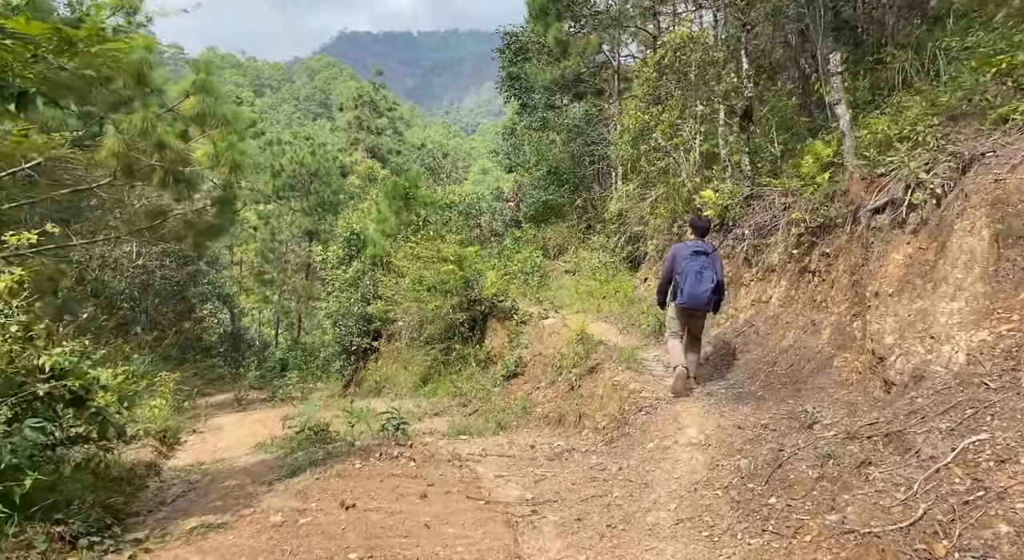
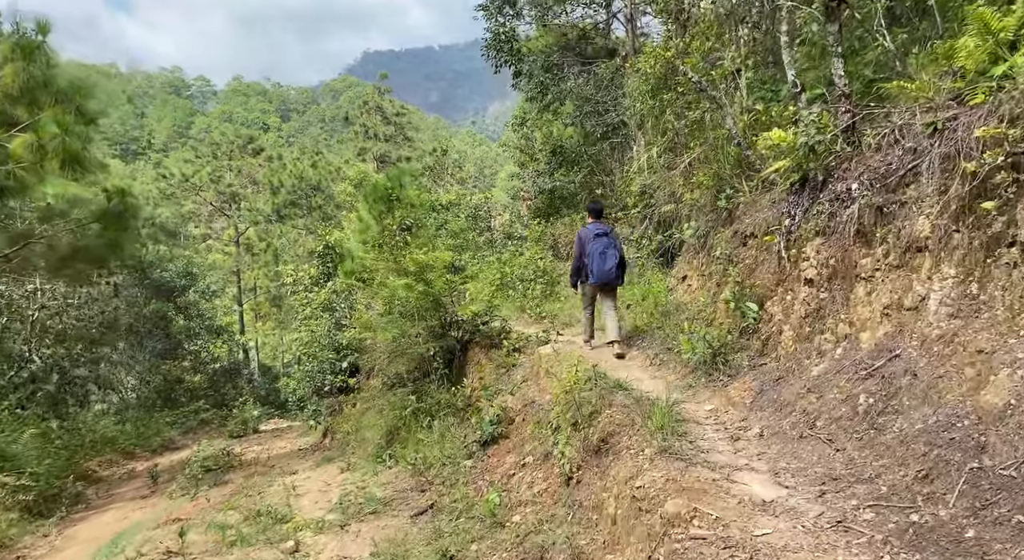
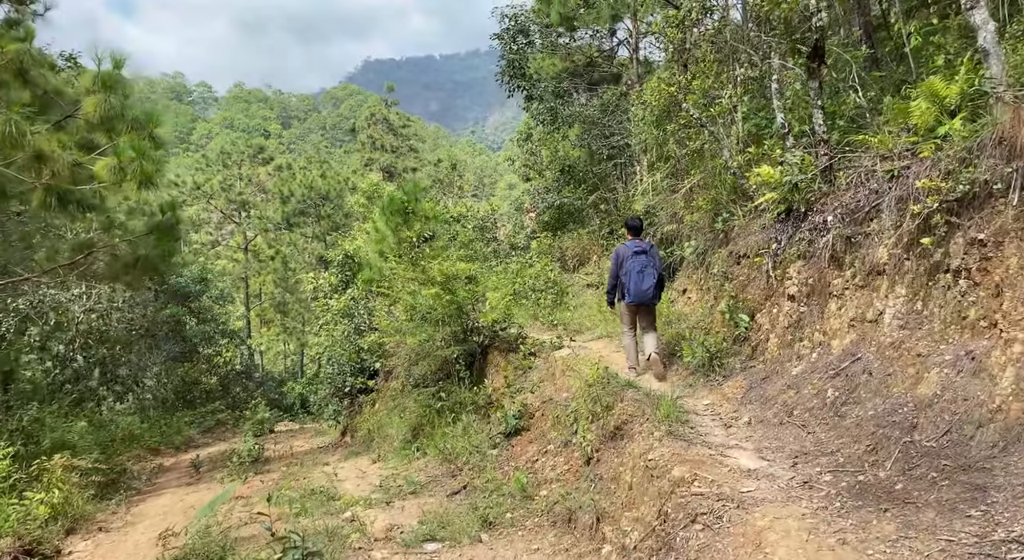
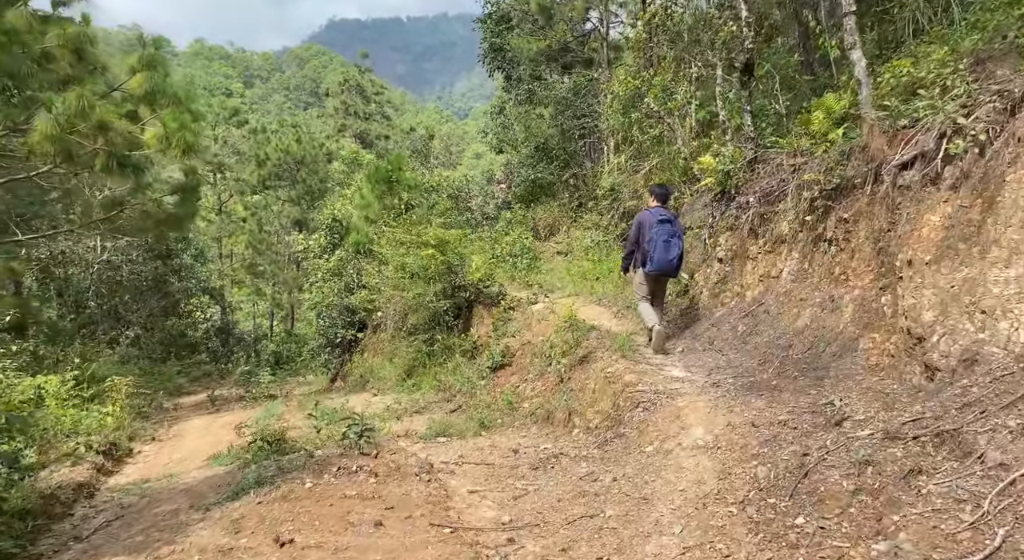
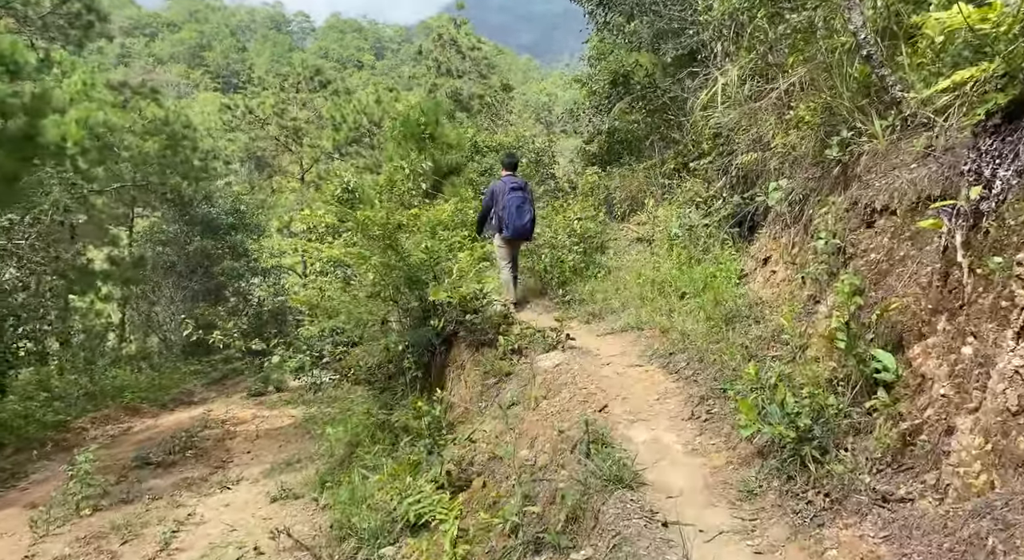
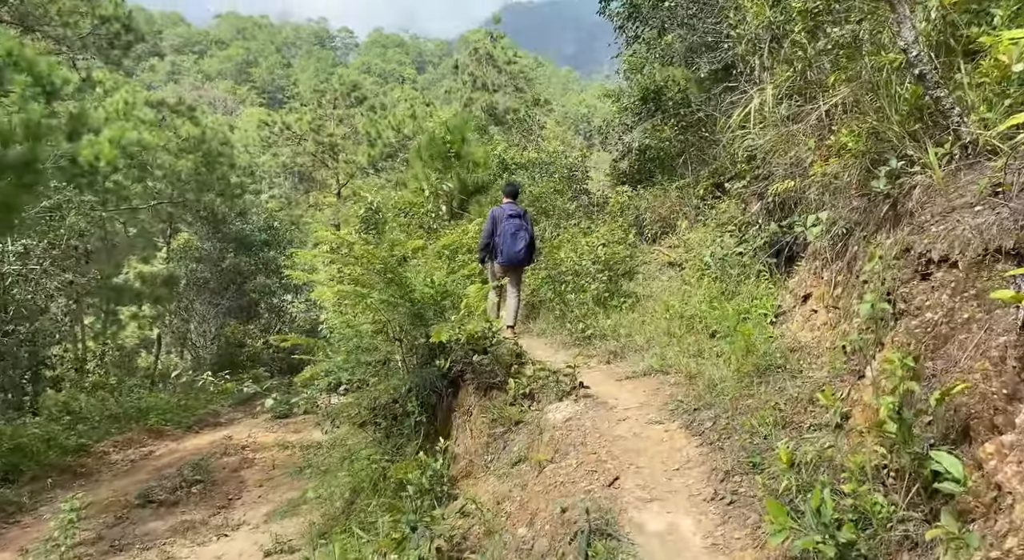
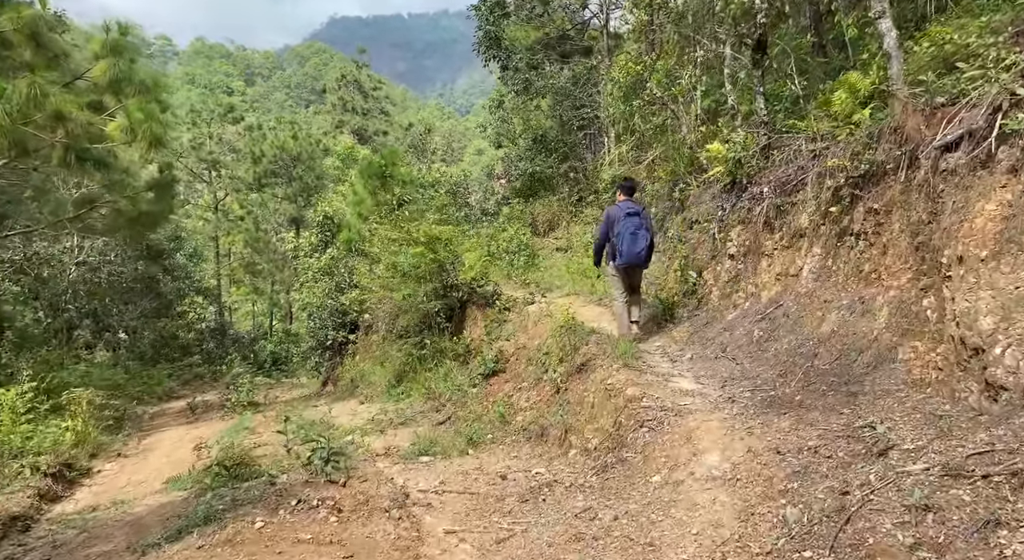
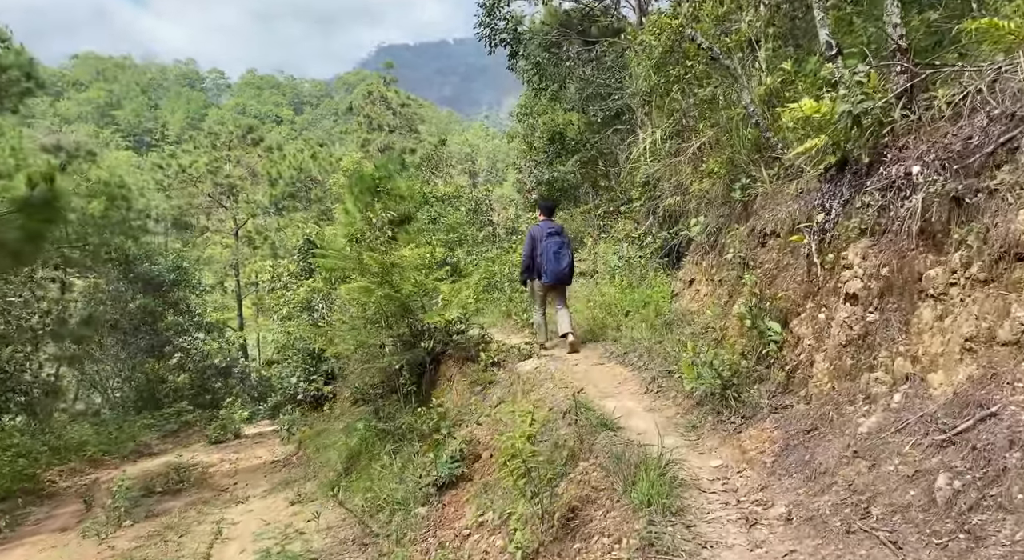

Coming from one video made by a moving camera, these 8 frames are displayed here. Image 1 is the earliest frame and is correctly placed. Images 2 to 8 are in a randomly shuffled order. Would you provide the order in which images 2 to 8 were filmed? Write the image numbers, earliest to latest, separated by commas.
4, 7, 3, 2, 8, 5, 6
